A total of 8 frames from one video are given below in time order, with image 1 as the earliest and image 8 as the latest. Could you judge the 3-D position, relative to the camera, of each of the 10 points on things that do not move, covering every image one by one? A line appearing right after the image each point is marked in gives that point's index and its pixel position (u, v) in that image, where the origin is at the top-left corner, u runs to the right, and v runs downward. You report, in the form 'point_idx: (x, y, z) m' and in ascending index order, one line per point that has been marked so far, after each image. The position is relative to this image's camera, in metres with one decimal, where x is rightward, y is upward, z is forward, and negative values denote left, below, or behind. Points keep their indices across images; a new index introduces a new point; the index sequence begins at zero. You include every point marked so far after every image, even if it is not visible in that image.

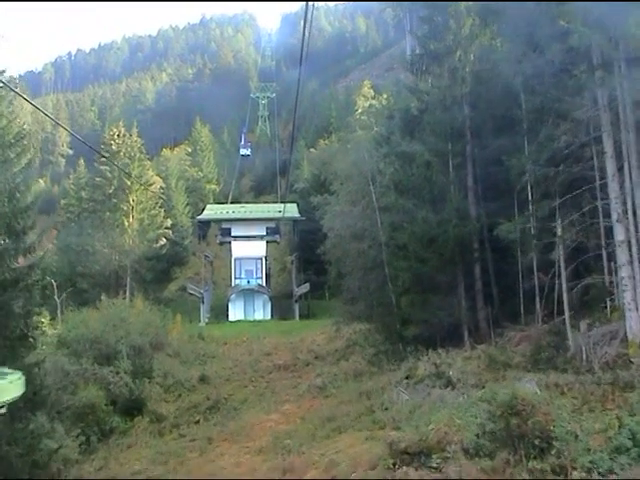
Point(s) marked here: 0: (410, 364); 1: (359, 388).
0: (+1.3, -1.7, +18.8) m
1: (+0.6, -2.1, +18.9) m
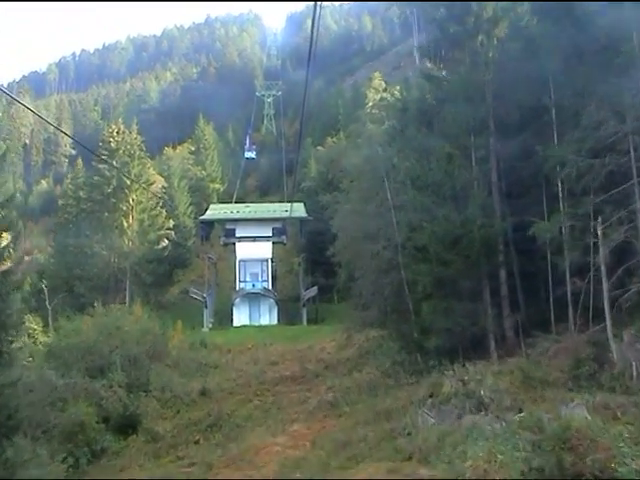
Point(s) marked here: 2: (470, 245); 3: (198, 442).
0: (+1.4, -1.8, +16.8) m
1: (+0.7, -2.1, +16.9) m
2: (+2.2, -0.1, +20.0) m
3: (-1.7, -2.8, +18.8) m
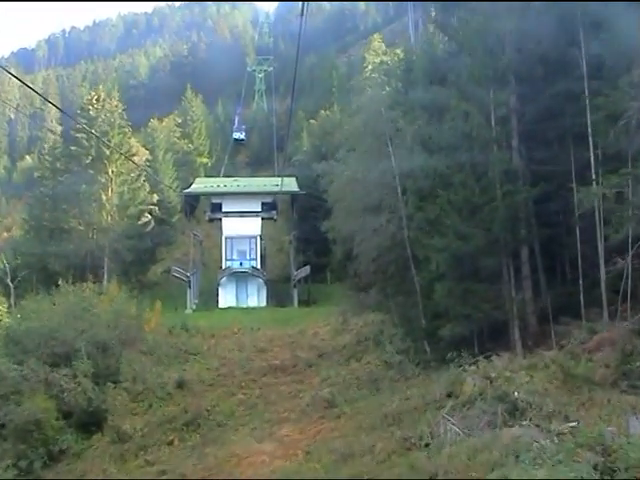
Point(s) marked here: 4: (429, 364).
0: (+1.4, -1.4, +14.1) m
1: (+0.7, -1.7, +14.2) m
2: (+2.2, +0.3, +17.2) m
3: (-1.8, -2.4, +16.0) m
4: (+1.5, -1.7, +18.4) m
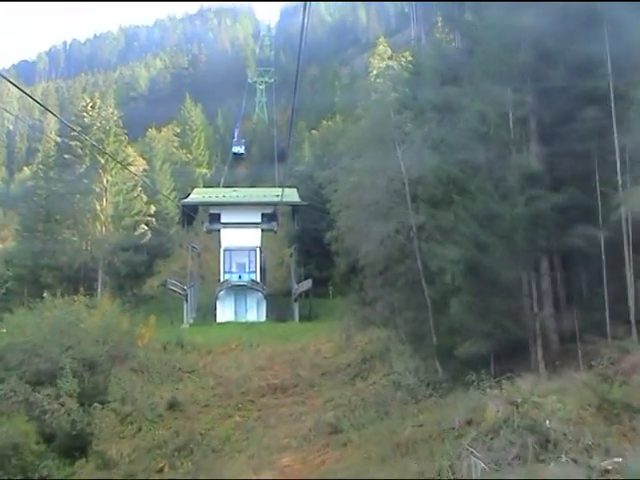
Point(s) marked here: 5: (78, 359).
0: (+1.4, -1.5, +12.7) m
1: (+0.7, -1.8, +12.8) m
2: (+2.2, +0.2, +15.9) m
3: (-1.7, -2.5, +14.6) m
4: (+1.5, -1.8, +17.0) m
5: (-3.5, -1.7, +19.4) m
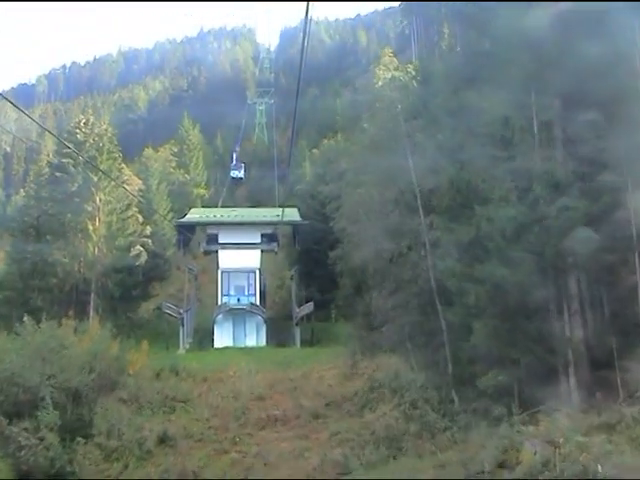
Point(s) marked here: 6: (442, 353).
0: (+1.5, -1.6, +11.1) m
1: (+0.8, -1.9, +11.2) m
2: (+2.3, 0.0, +14.3) m
3: (-1.7, -2.7, +13.0) m
4: (+1.6, -2.0, +15.4) m
5: (-3.4, -1.9, +17.7) m
6: (+1.6, -1.5, +17.6) m
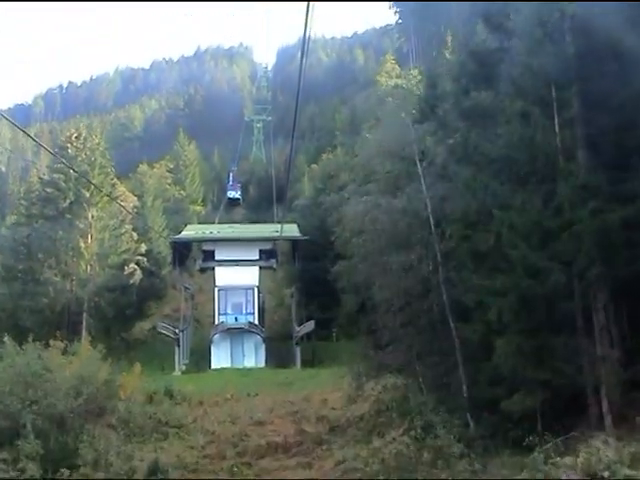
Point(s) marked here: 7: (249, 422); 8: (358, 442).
0: (+1.5, -1.7, +9.8) m
1: (+0.8, -2.0, +9.9) m
2: (+2.3, -0.1, +13.0) m
3: (-1.6, -2.8, +11.7) m
4: (+1.6, -2.1, +14.1) m
5: (-3.4, -2.1, +16.4) m
6: (+1.7, -1.6, +16.3) m
7: (-1.0, -2.6, +19.4) m
8: (+0.5, -2.4, +16.3) m
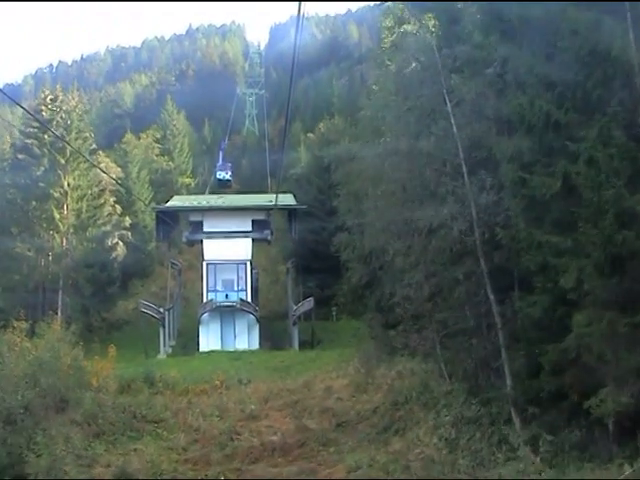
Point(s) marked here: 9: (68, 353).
0: (+1.6, -1.3, +6.7) m
1: (+0.9, -1.6, +6.8) m
2: (+2.4, +0.3, +10.0) m
3: (-1.5, -2.4, +8.6) m
4: (+1.7, -1.7, +11.1) m
5: (-3.3, -1.7, +13.4) m
6: (+1.7, -1.2, +13.3) m
7: (-1.0, -2.1, +16.3) m
8: (+0.5, -2.0, +13.3) m
9: (-3.3, -1.5, +17.9) m
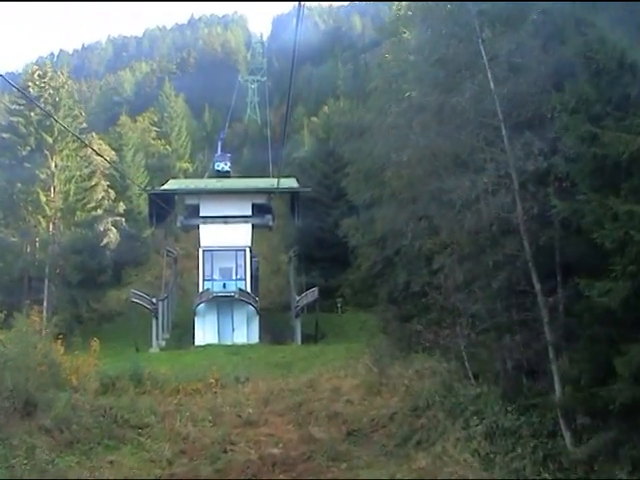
0: (+1.7, -1.2, +4.6) m
1: (+1.0, -1.5, +4.7) m
2: (+2.5, +0.5, +7.9) m
3: (-1.4, -2.2, +6.5) m
4: (+1.8, -1.5, +9.0) m
5: (-3.3, -1.5, +11.3) m
6: (+1.8, -1.0, +11.2) m
7: (-0.9, -1.9, +14.2) m
8: (+0.6, -1.8, +11.2) m
9: (-3.2, -1.3, +15.8) m
